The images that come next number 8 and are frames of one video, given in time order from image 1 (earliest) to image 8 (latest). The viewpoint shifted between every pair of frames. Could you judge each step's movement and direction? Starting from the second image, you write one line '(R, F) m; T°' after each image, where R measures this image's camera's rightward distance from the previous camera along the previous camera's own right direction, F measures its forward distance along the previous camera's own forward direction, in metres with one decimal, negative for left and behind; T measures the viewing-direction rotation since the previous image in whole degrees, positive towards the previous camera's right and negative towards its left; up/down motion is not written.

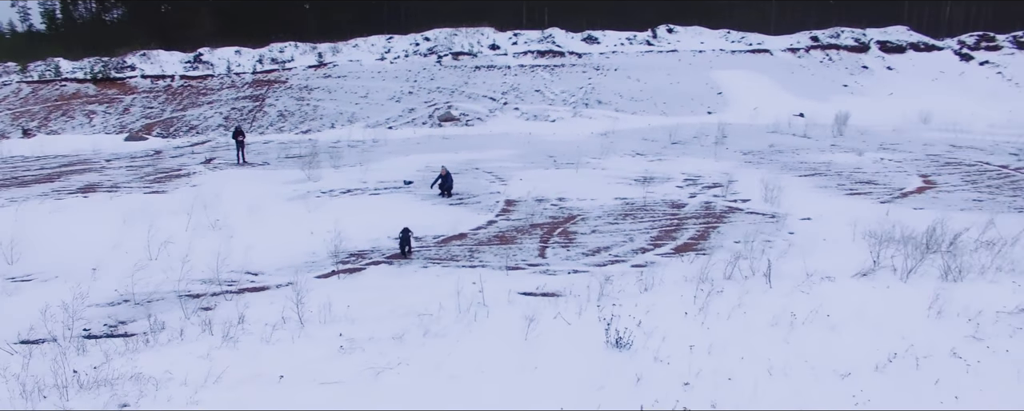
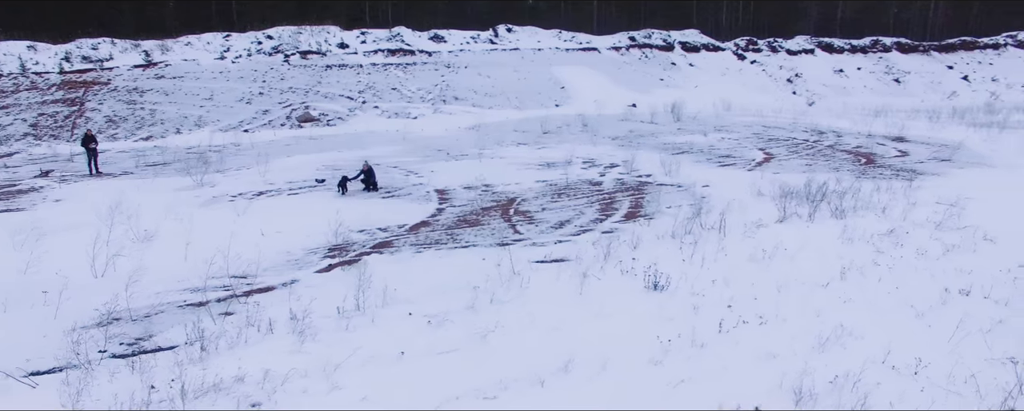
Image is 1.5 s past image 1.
(-2.4, -0.3) m; +18°
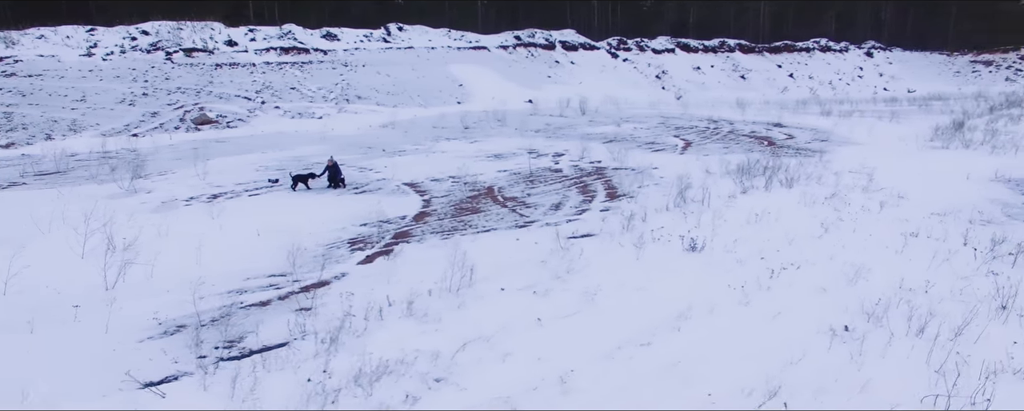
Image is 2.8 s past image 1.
(-2.3, -0.2) m; +14°
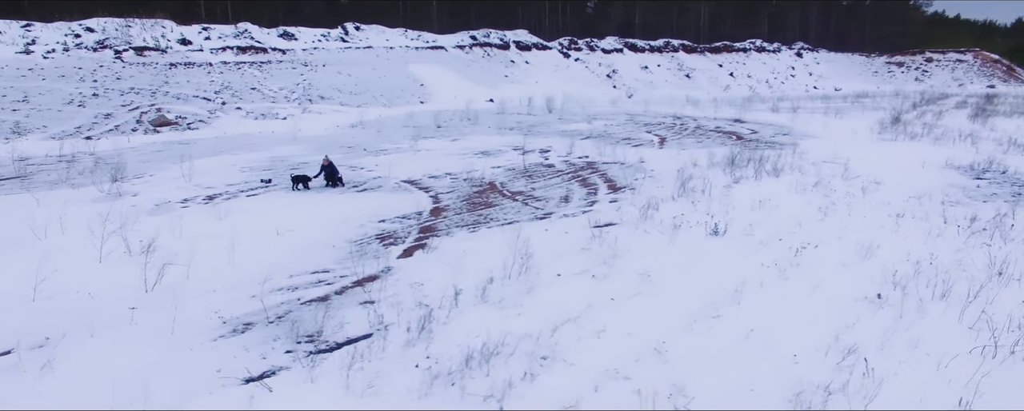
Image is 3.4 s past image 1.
(-1.3, -0.2) m; +6°
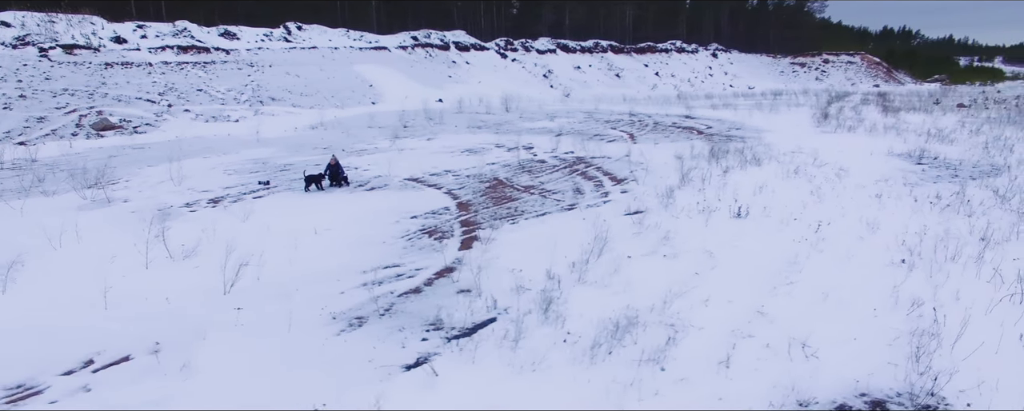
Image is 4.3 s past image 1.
(-1.8, -0.3) m; +8°
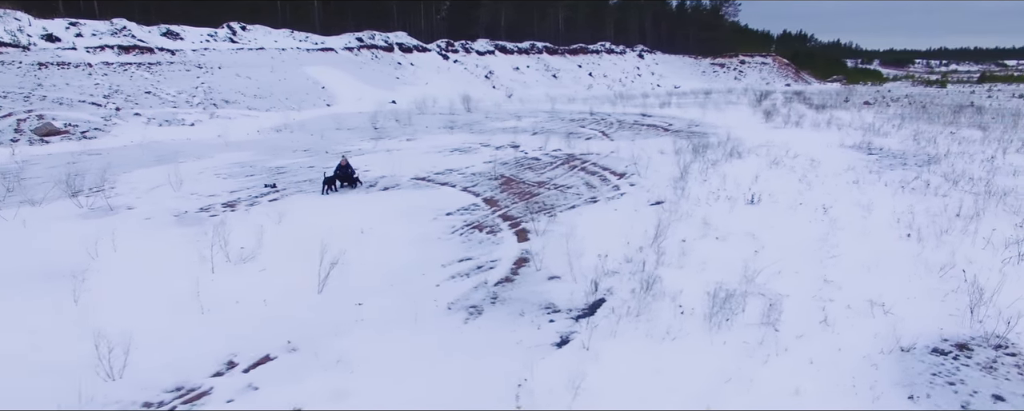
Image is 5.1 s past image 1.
(-1.9, -0.3) m; +8°
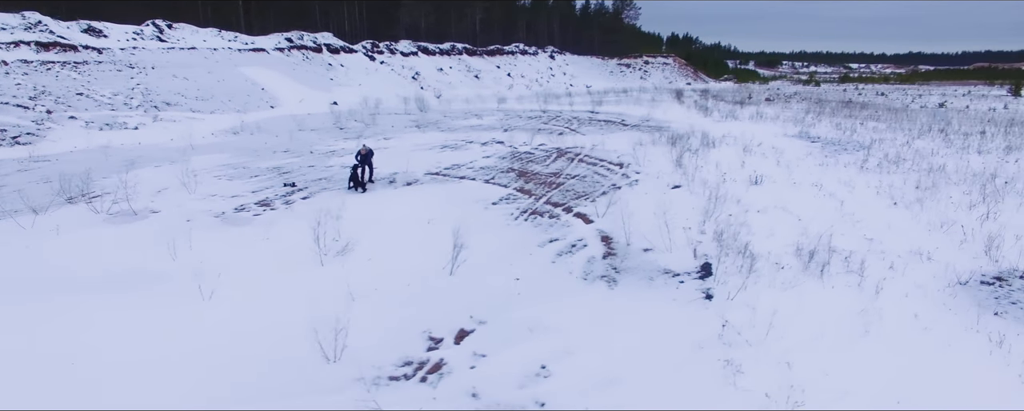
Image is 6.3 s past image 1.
(-2.5, -0.4) m; +10°
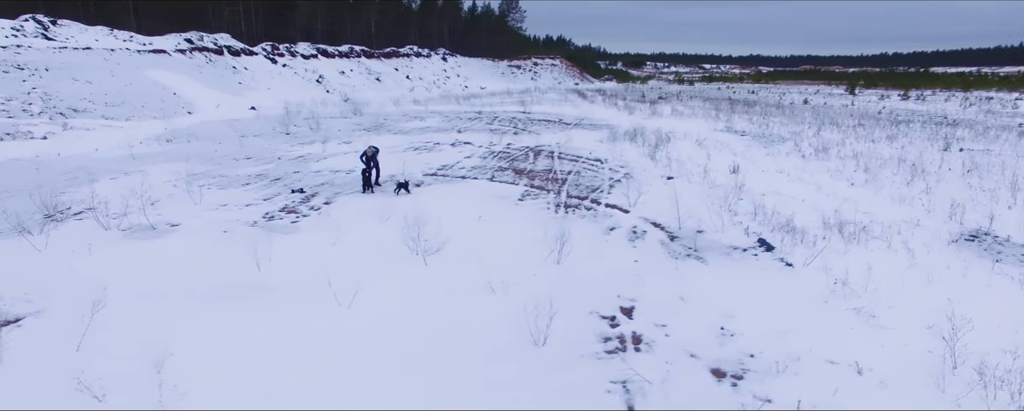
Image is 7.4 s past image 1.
(-2.7, -0.2) m; +12°
